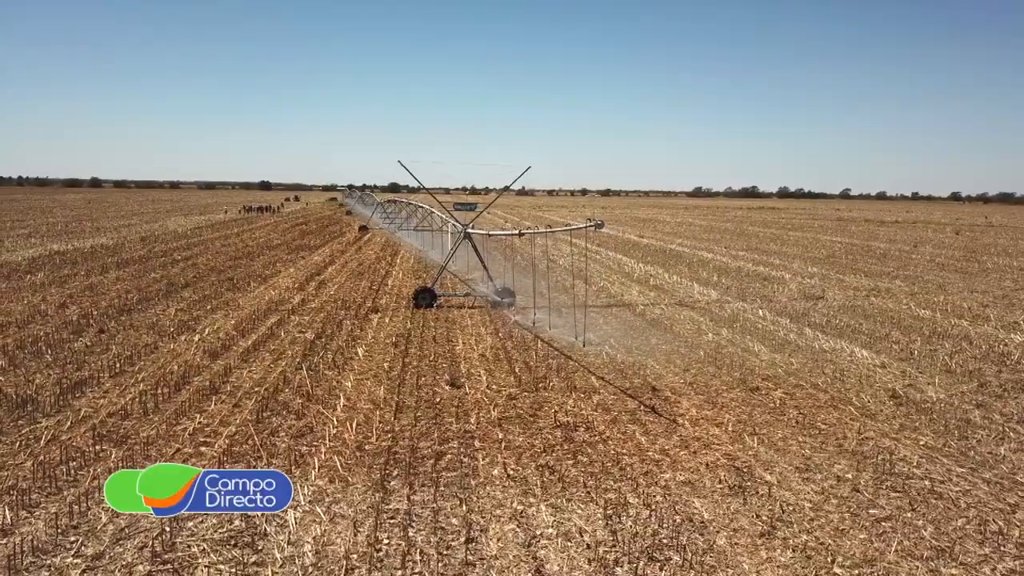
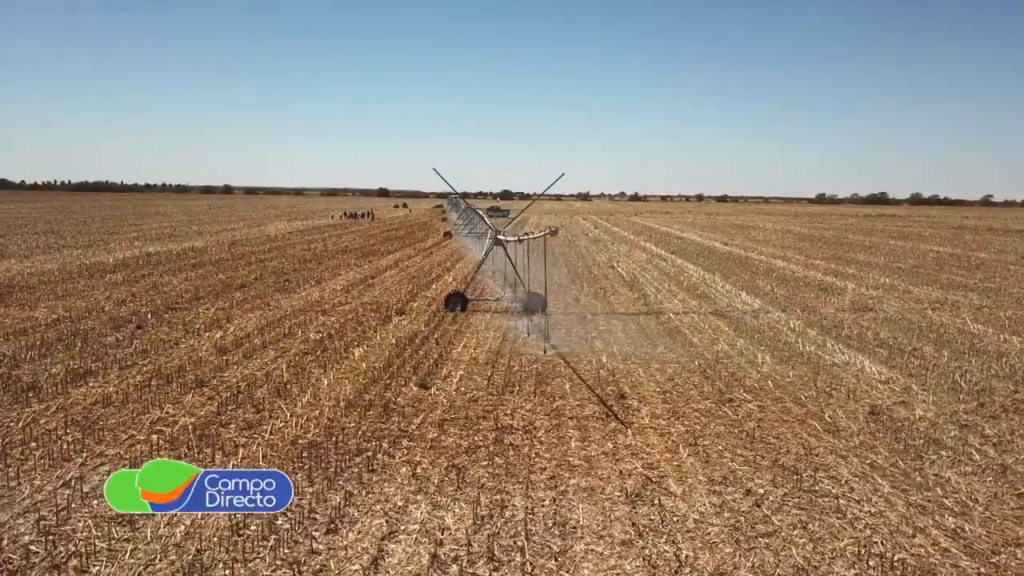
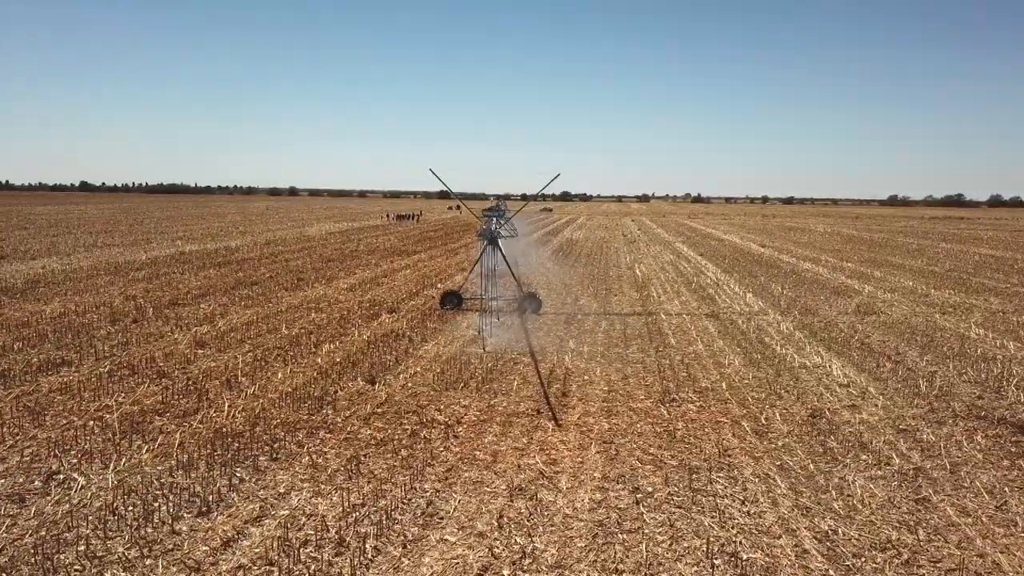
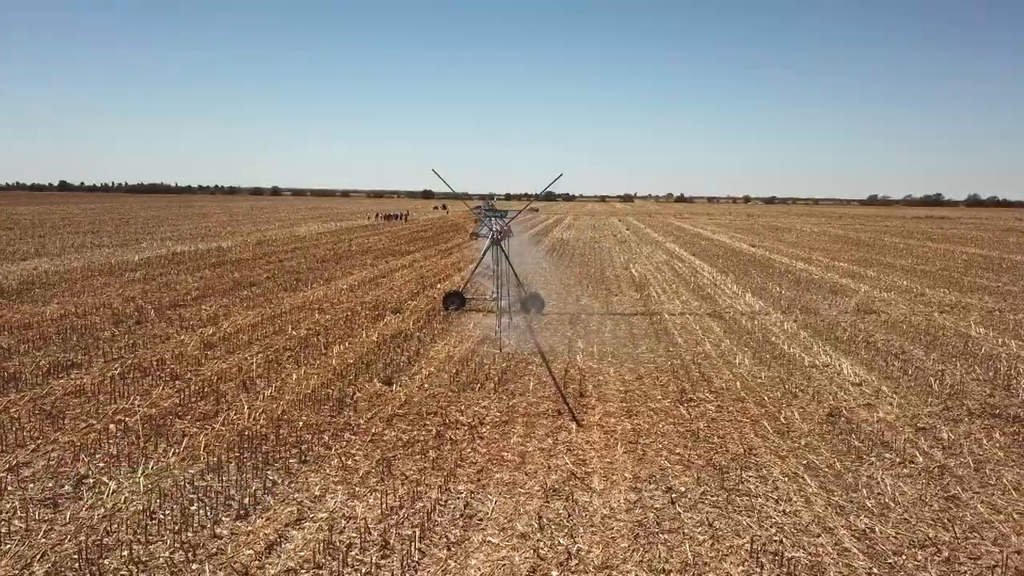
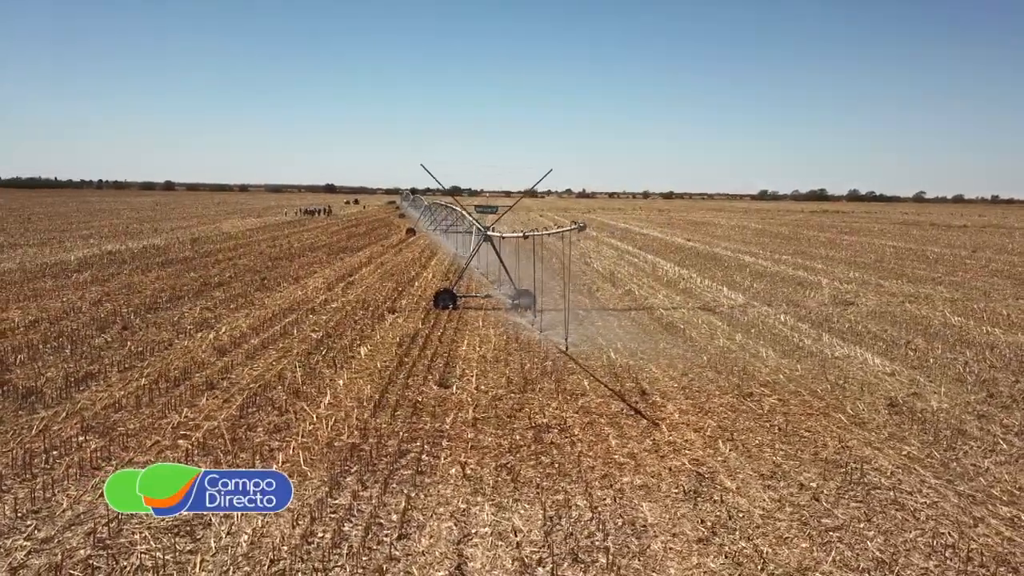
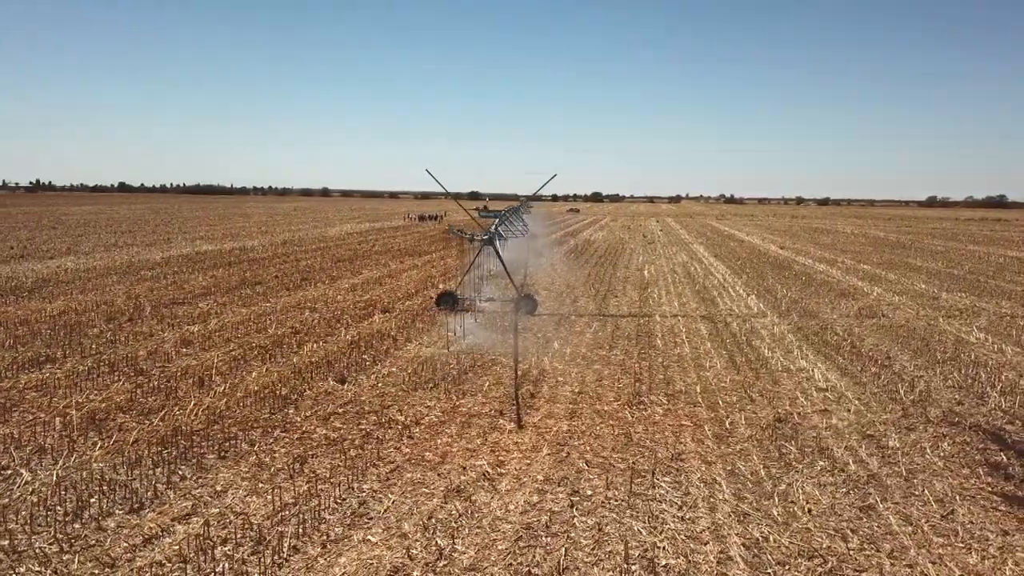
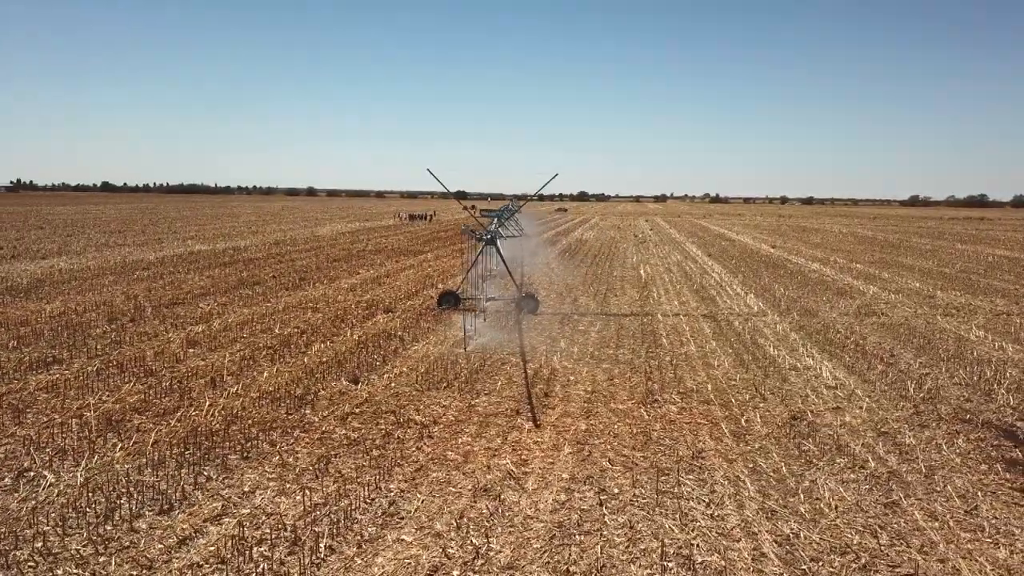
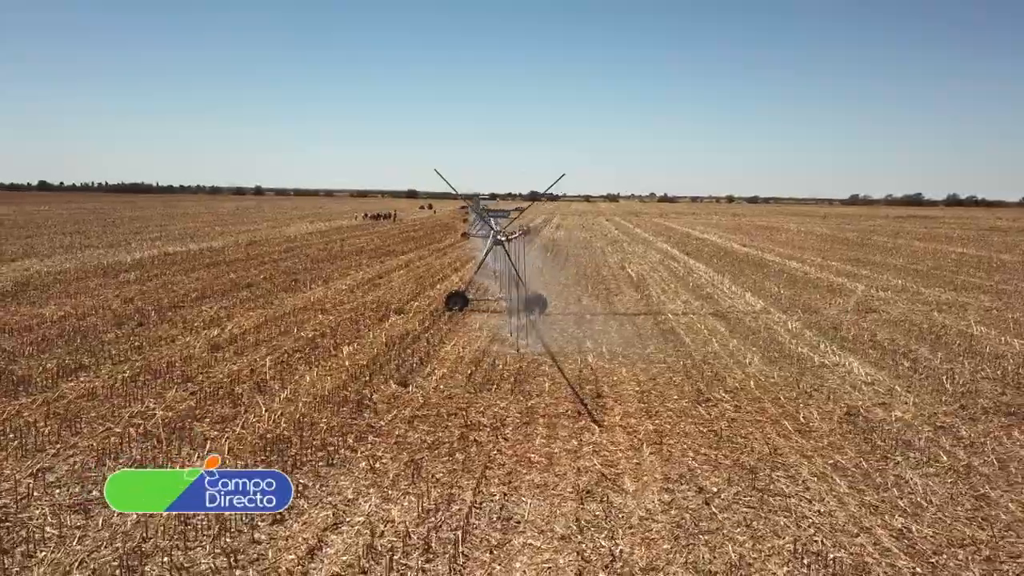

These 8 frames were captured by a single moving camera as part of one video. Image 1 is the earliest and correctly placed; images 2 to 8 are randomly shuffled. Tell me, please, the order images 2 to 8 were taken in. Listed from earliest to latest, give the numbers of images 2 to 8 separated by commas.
5, 2, 8, 4, 3, 7, 6
